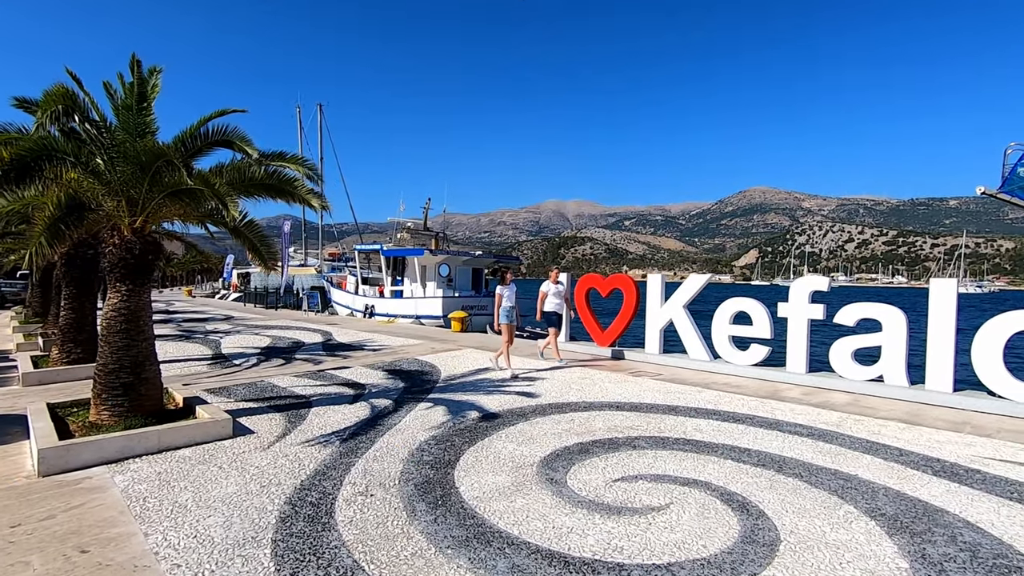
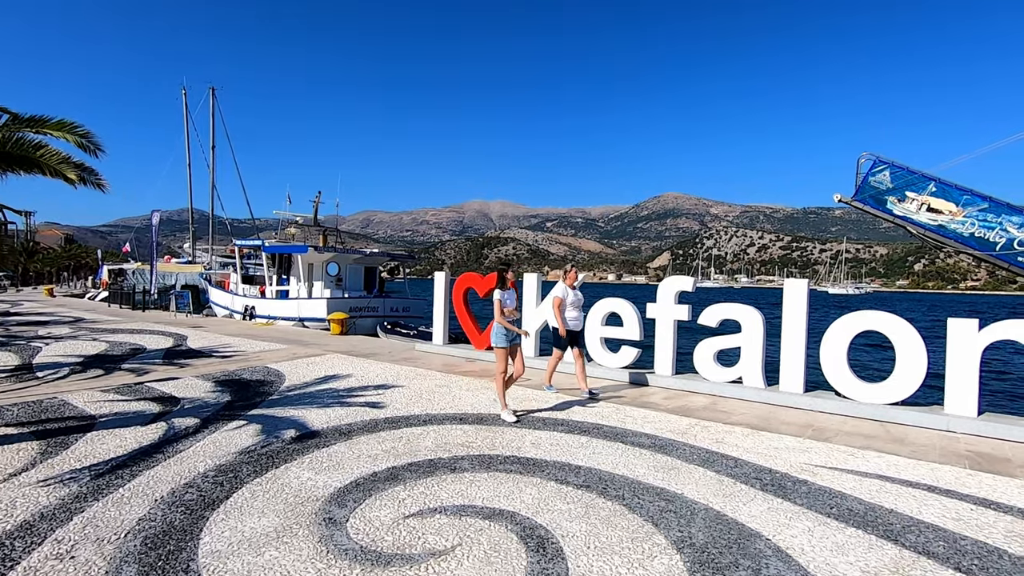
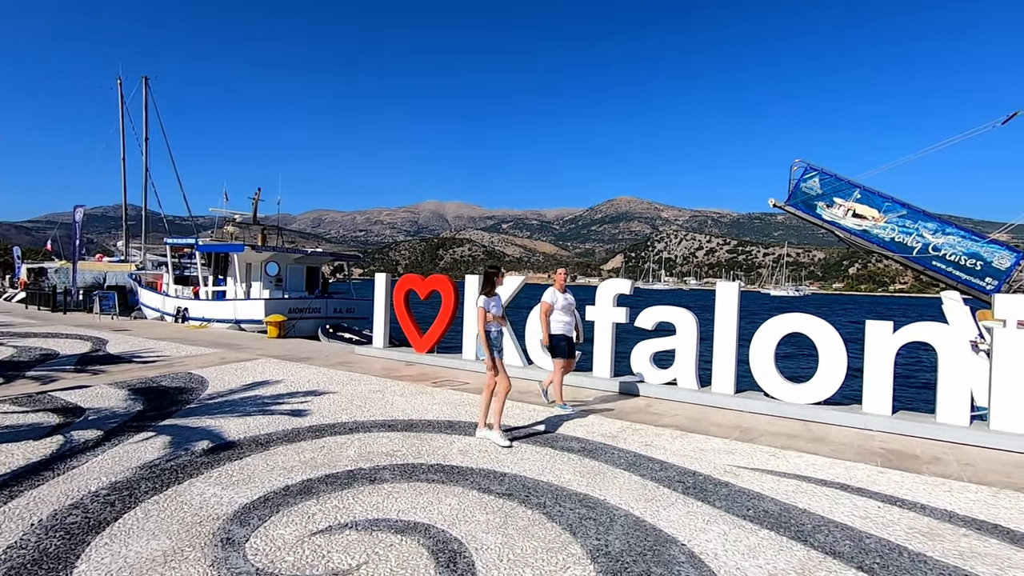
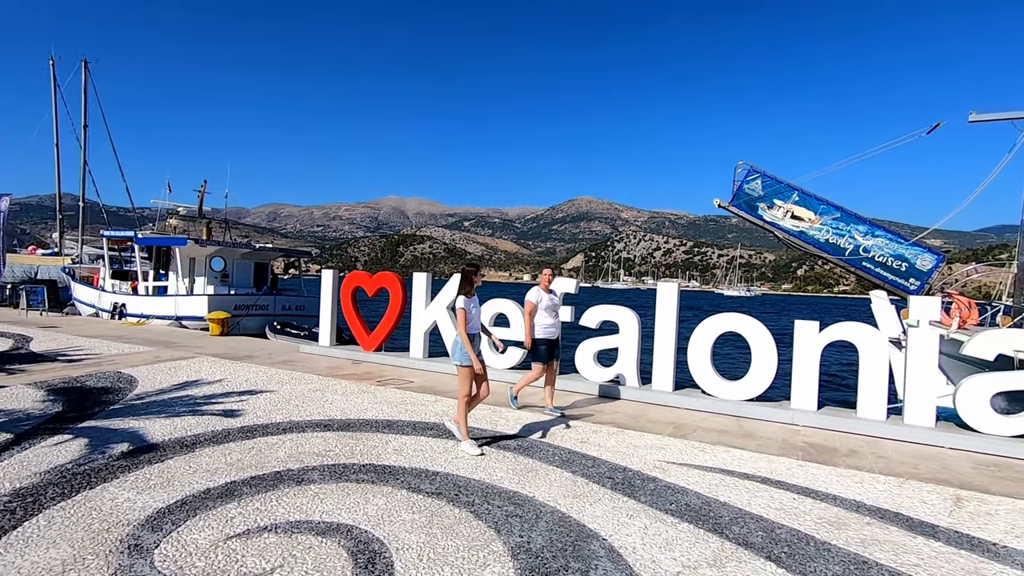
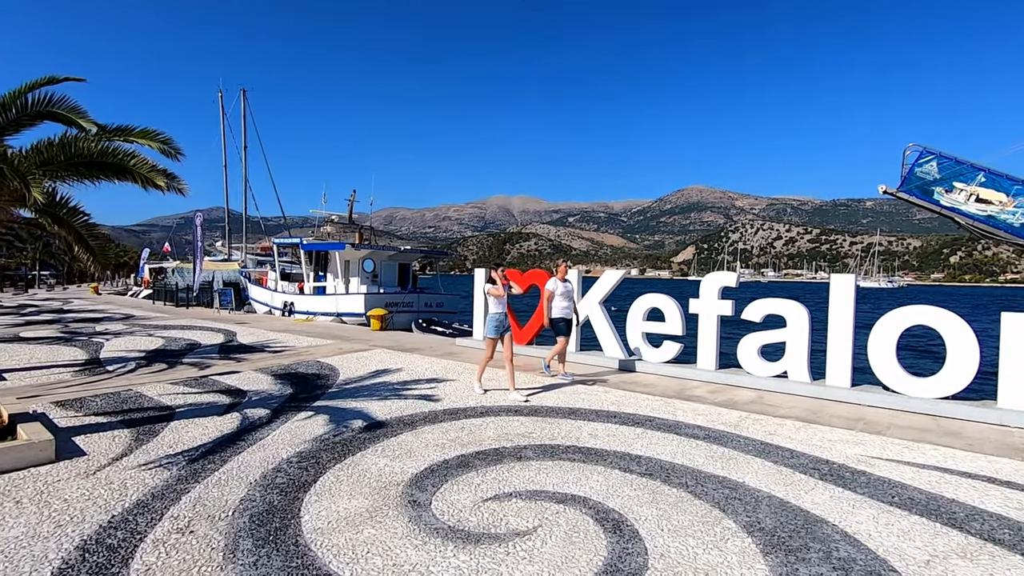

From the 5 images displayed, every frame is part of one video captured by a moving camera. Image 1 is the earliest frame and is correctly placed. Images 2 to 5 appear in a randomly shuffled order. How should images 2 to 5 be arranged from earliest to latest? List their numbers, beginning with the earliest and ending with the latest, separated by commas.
5, 2, 3, 4
